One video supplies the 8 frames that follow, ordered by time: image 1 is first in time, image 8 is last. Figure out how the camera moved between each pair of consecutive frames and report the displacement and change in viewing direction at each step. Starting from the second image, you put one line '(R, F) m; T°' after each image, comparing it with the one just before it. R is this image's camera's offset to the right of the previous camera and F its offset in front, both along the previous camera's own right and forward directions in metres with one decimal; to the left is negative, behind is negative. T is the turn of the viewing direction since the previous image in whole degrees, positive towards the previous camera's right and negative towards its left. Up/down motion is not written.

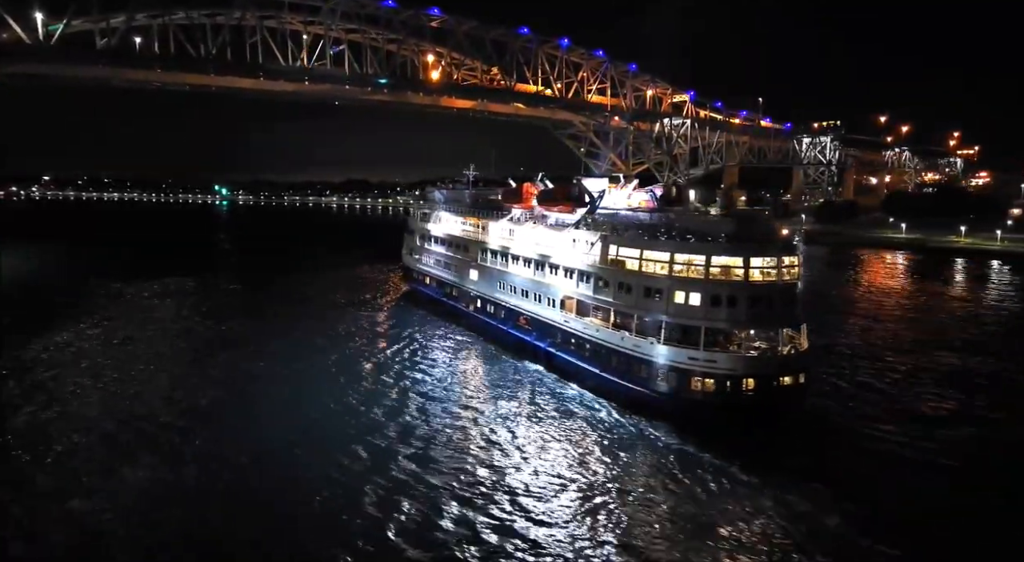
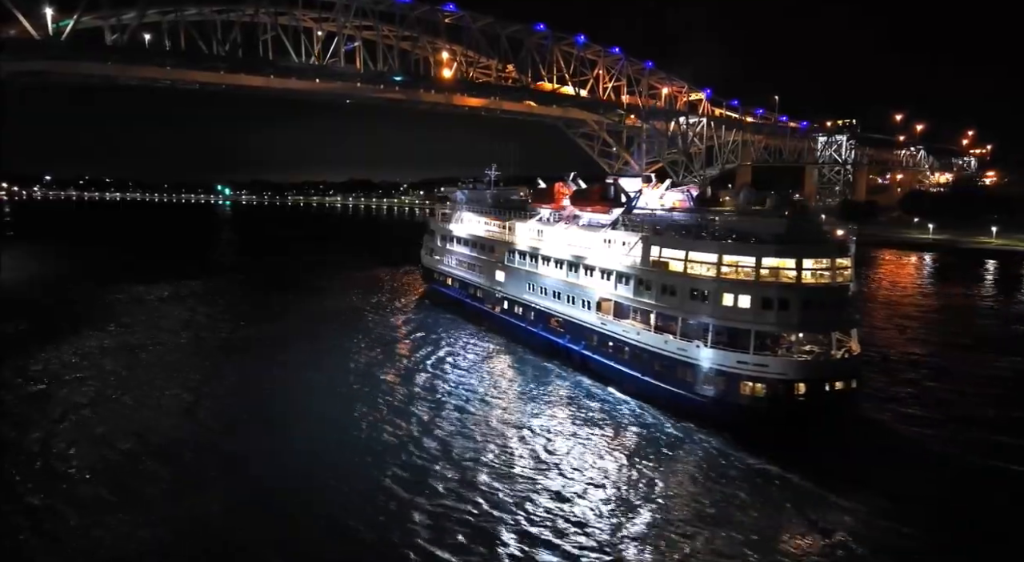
(-1.6, +0.7) m; 0°
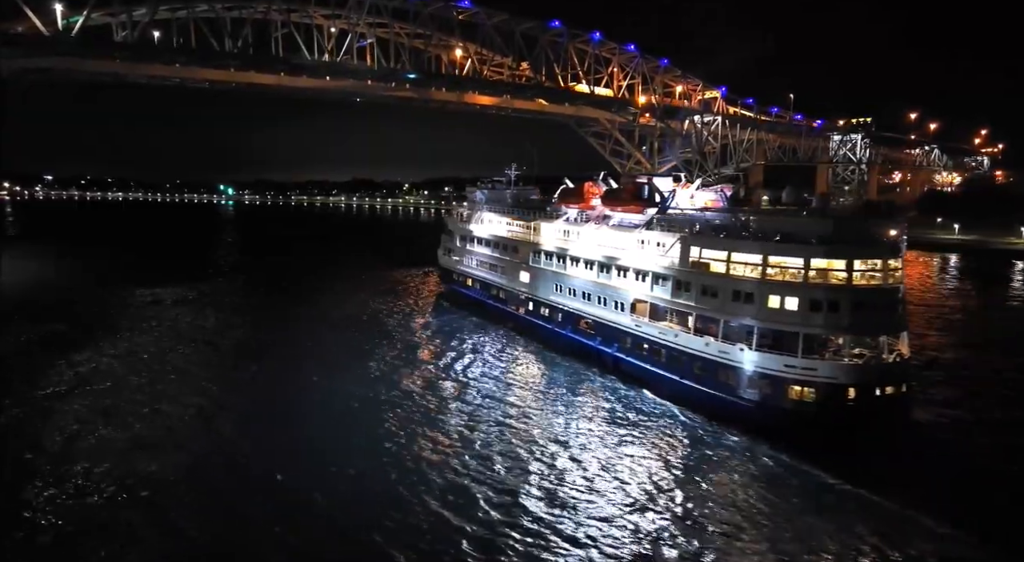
(-1.4, +0.6) m; 0°
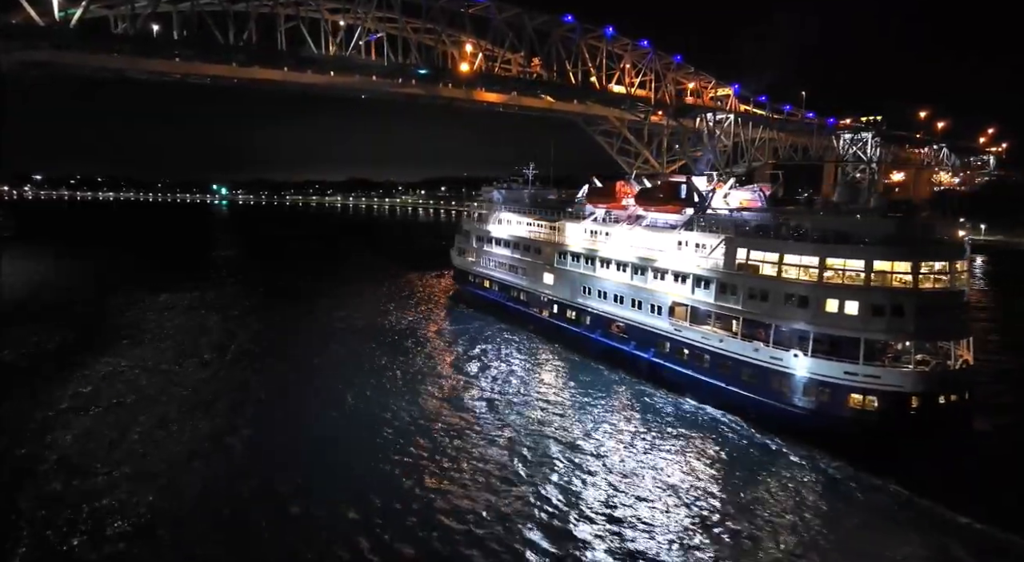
(-1.7, +1.1) m; +1°
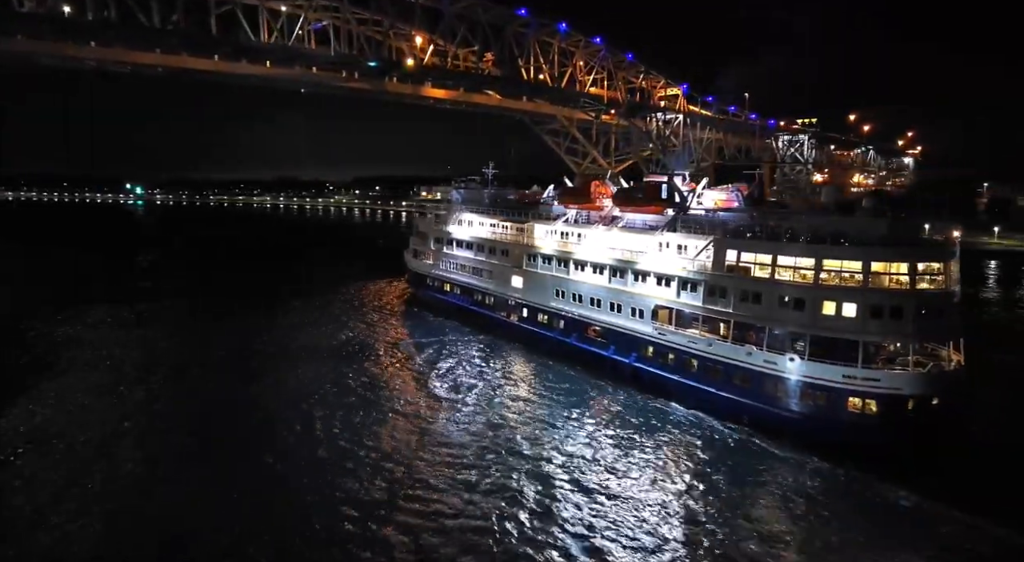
(-1.8, +1.5) m; +7°
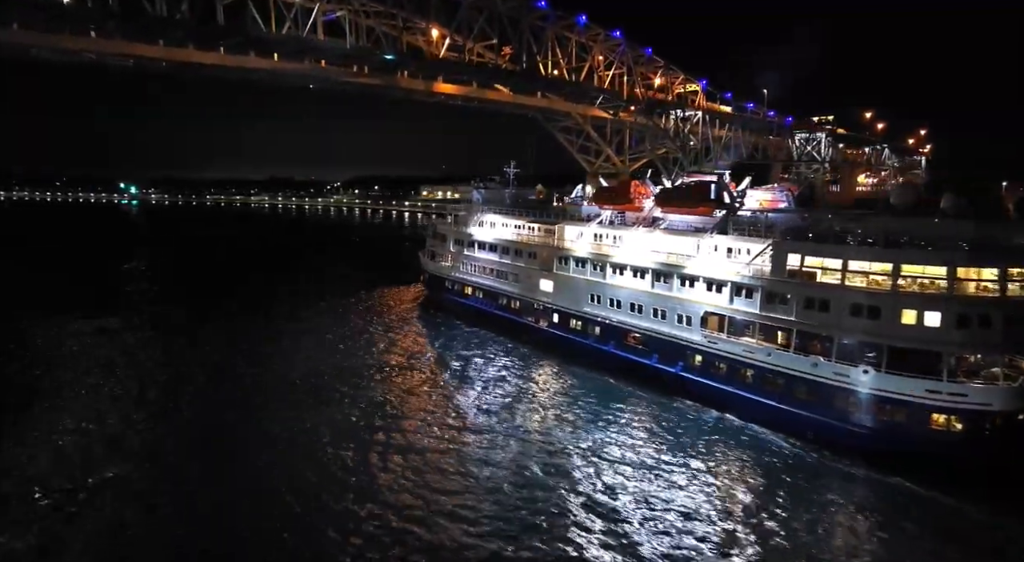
(-1.7, +1.5) m; +1°
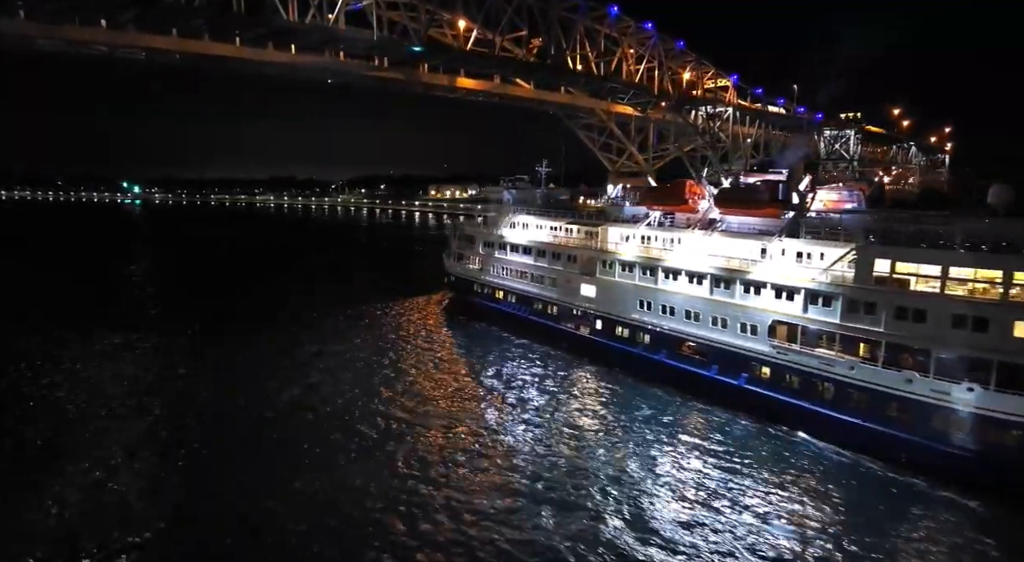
(-1.9, +1.6) m; 0°
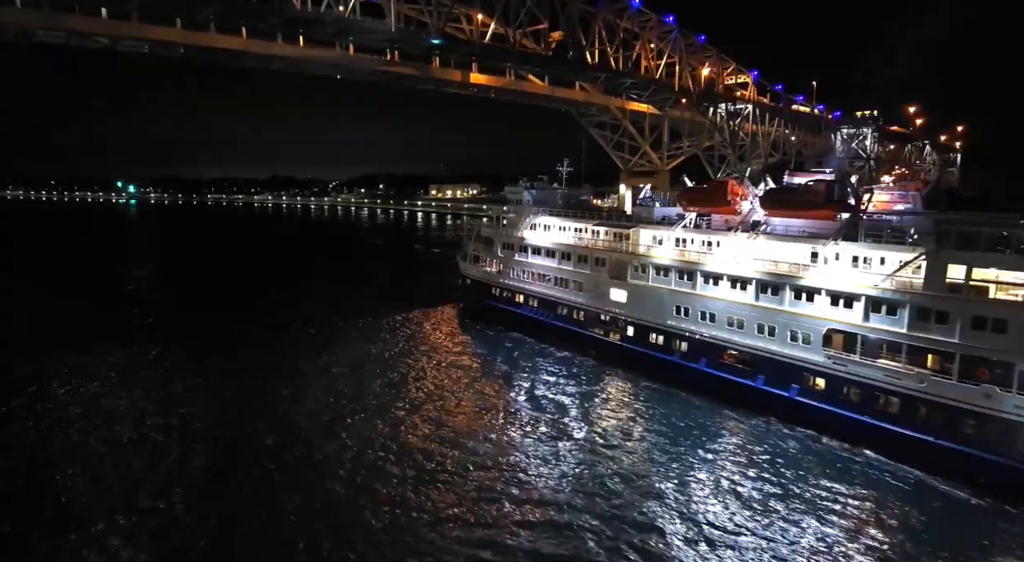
(-1.4, +1.4) m; +1°
